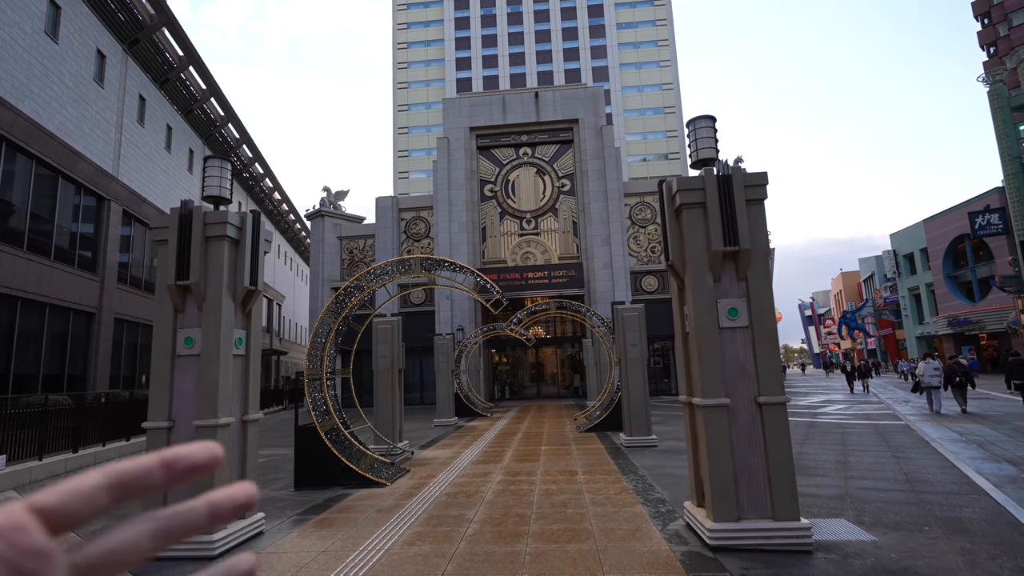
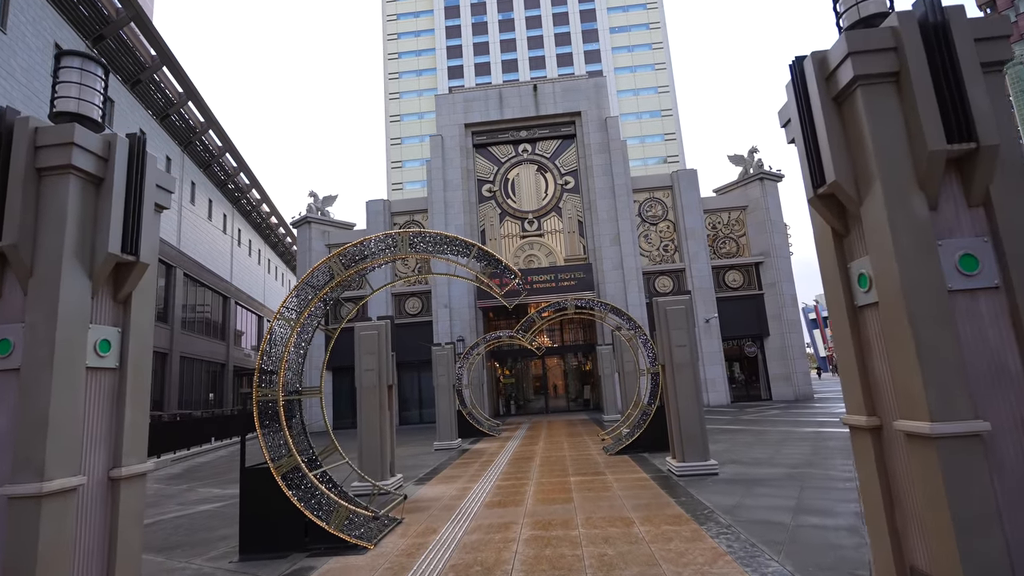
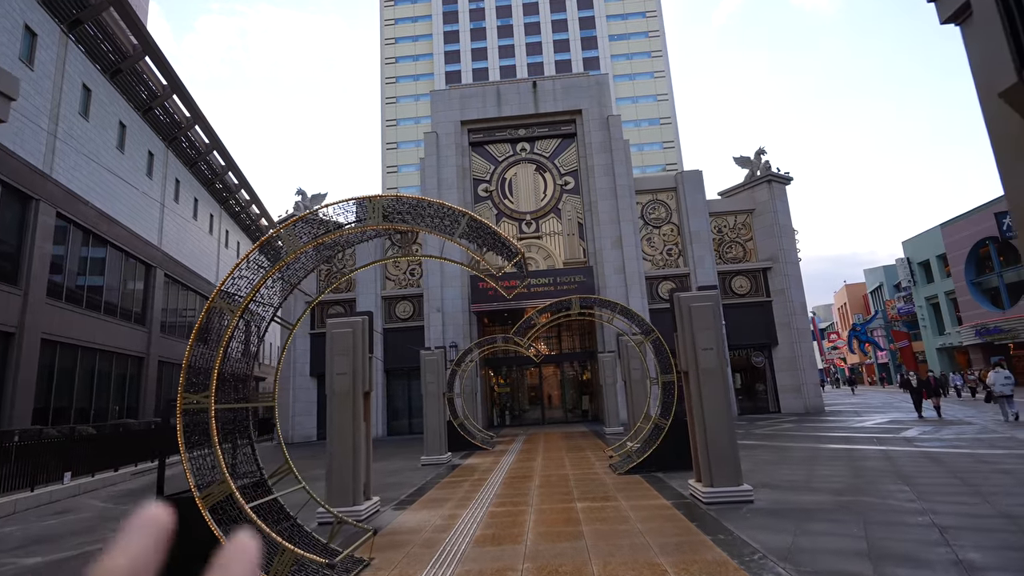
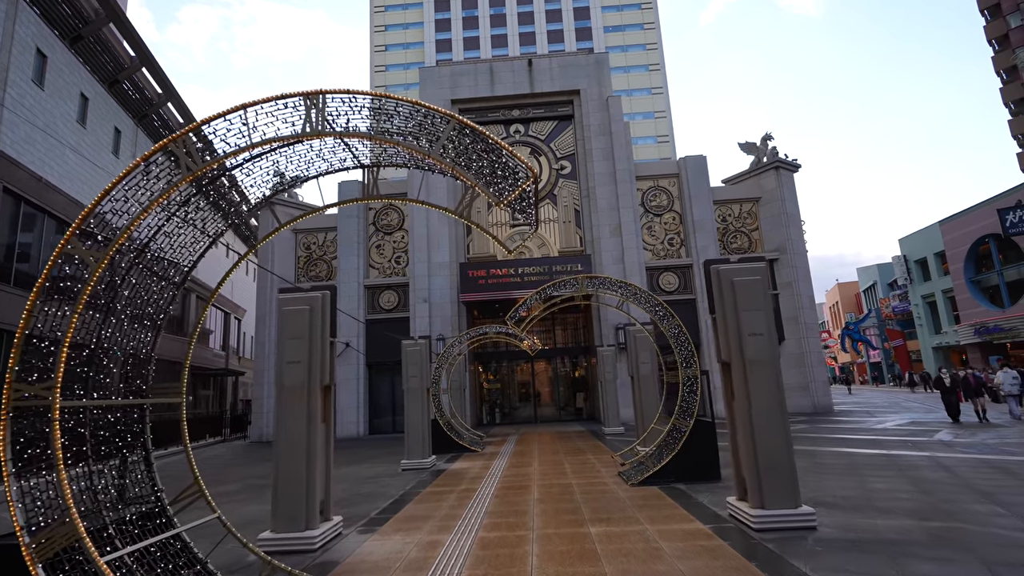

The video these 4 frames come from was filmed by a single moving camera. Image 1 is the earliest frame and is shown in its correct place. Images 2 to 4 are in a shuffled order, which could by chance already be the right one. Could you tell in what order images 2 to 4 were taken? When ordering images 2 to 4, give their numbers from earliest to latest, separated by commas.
2, 3, 4
